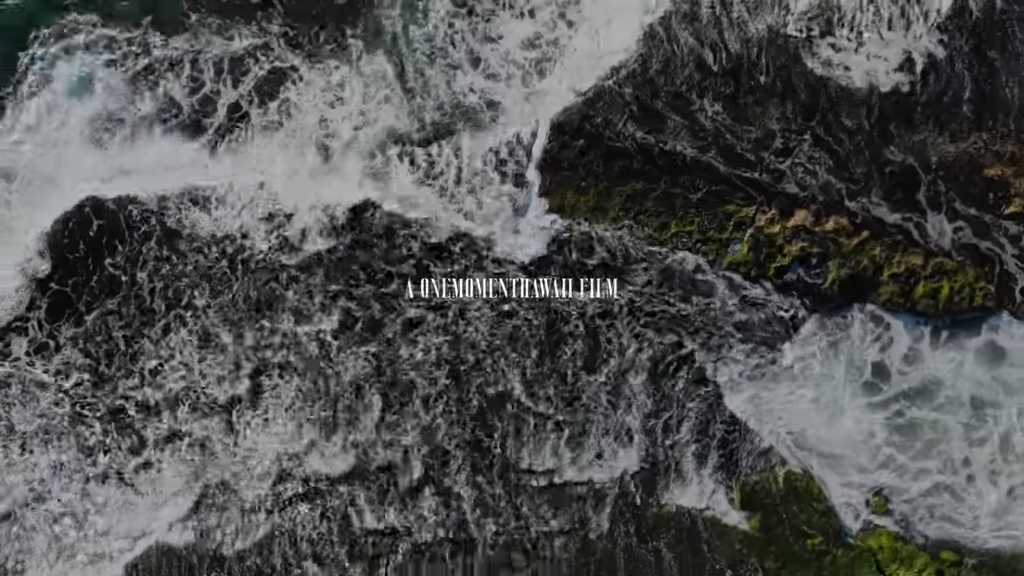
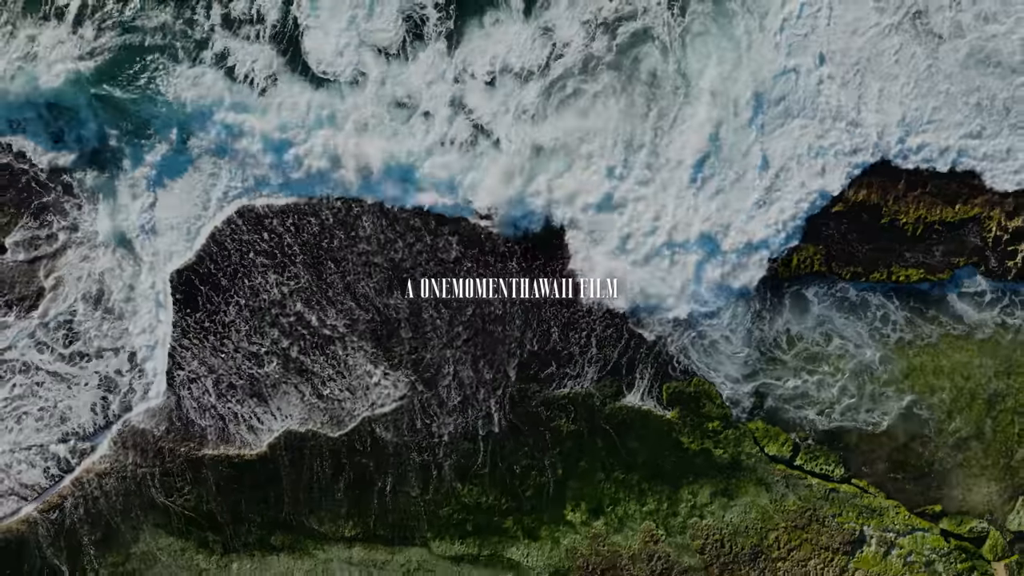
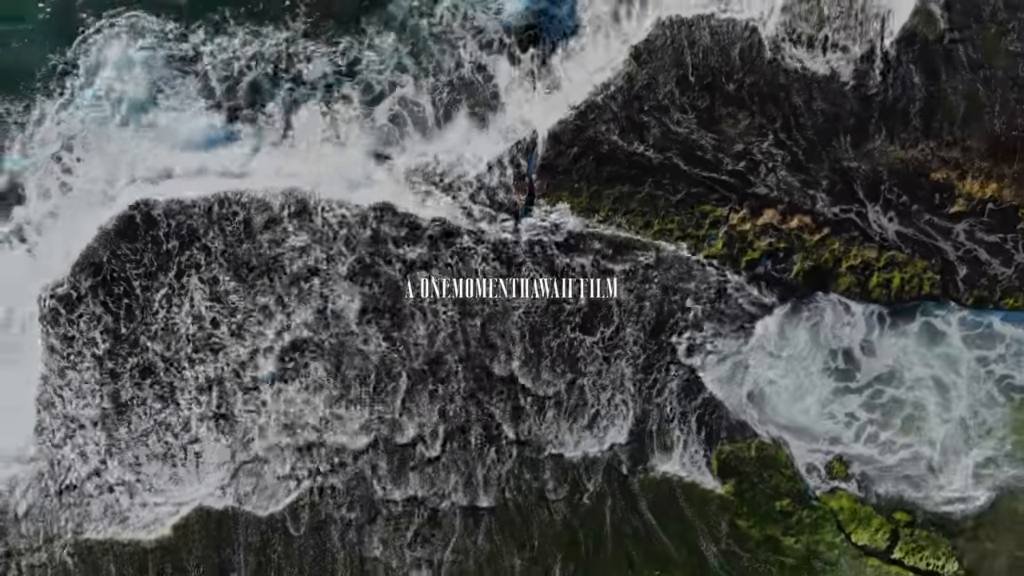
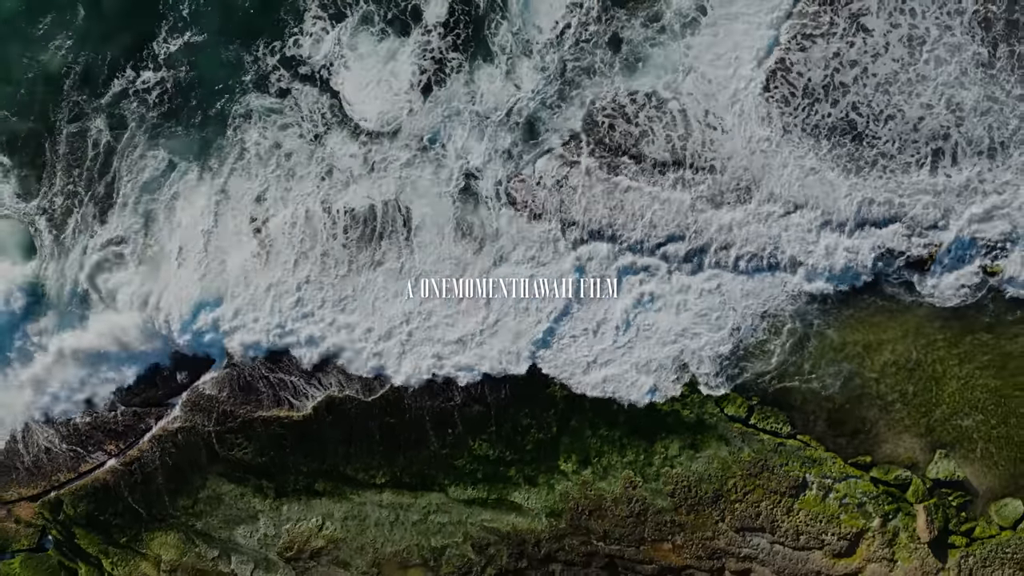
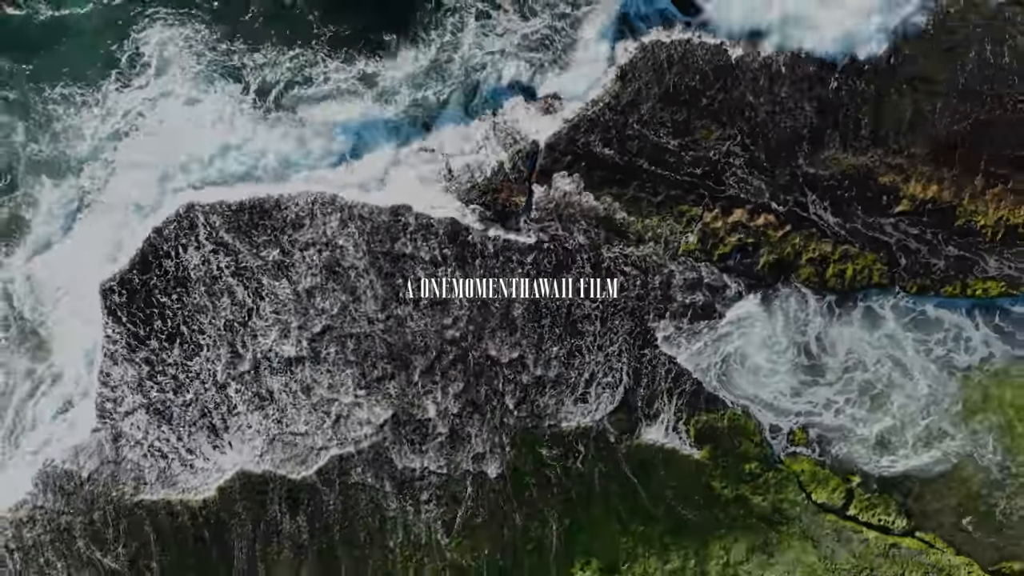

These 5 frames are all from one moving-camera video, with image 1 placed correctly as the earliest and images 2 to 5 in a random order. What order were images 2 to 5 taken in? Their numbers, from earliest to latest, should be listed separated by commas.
3, 5, 2, 4
